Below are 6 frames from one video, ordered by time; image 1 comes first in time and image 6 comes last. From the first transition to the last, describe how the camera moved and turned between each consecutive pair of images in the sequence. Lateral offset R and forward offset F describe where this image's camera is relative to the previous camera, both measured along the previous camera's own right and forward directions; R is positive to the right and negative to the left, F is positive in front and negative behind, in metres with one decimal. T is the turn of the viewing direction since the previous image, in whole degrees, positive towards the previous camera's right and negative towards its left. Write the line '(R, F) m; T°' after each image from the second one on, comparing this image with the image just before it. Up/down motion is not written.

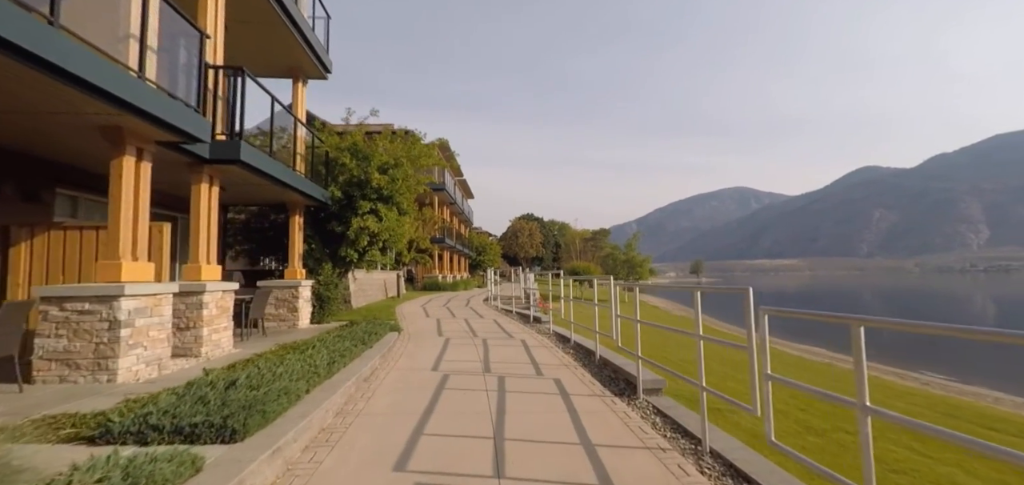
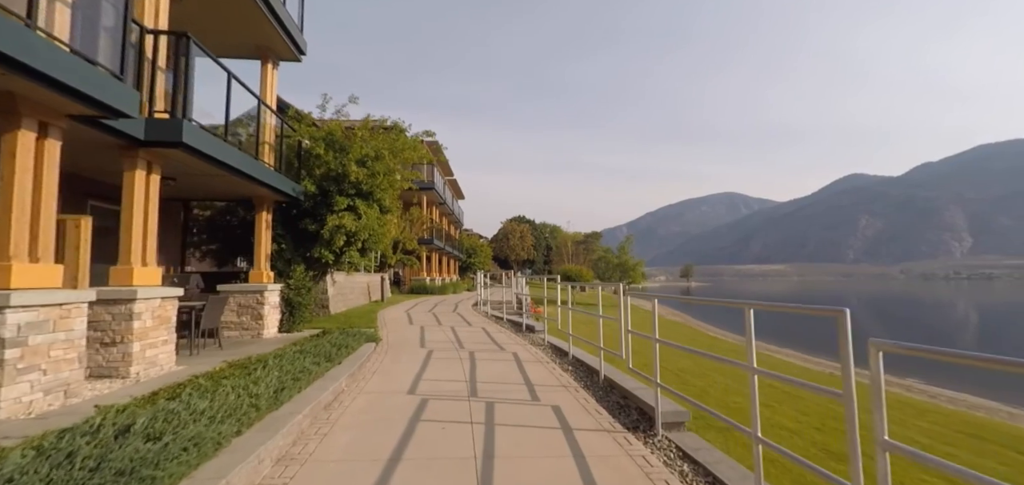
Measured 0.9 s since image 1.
(0.0, +1.2) m; +1°
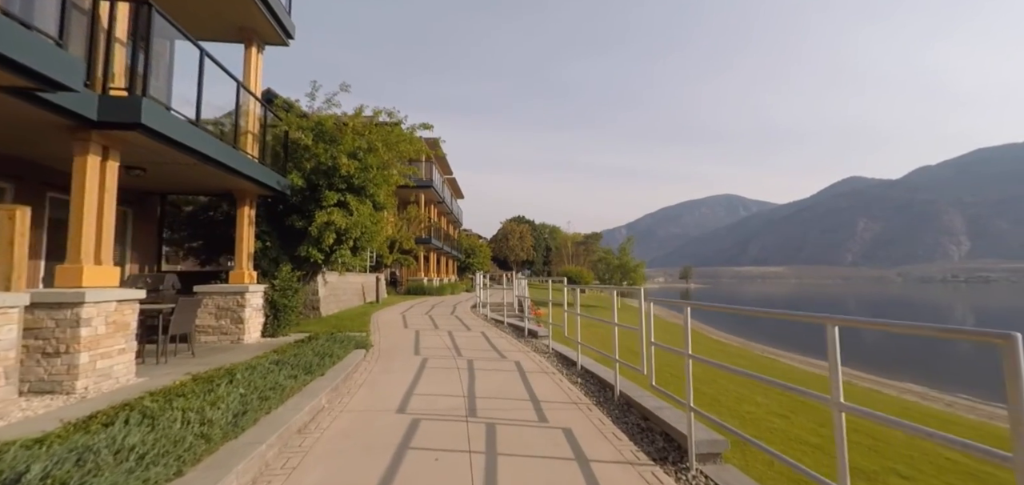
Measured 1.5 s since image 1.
(-0.1, +0.8) m; 0°
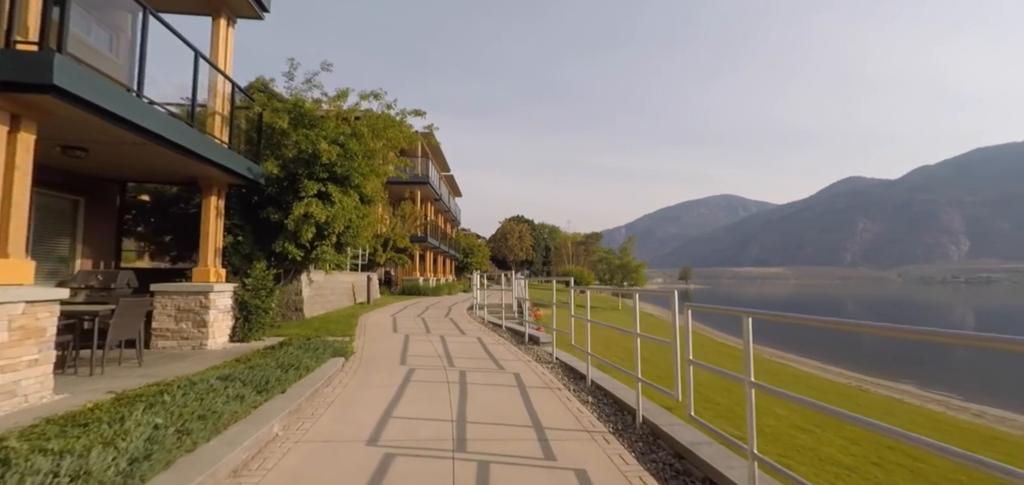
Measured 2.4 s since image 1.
(0.0, +1.1) m; 0°
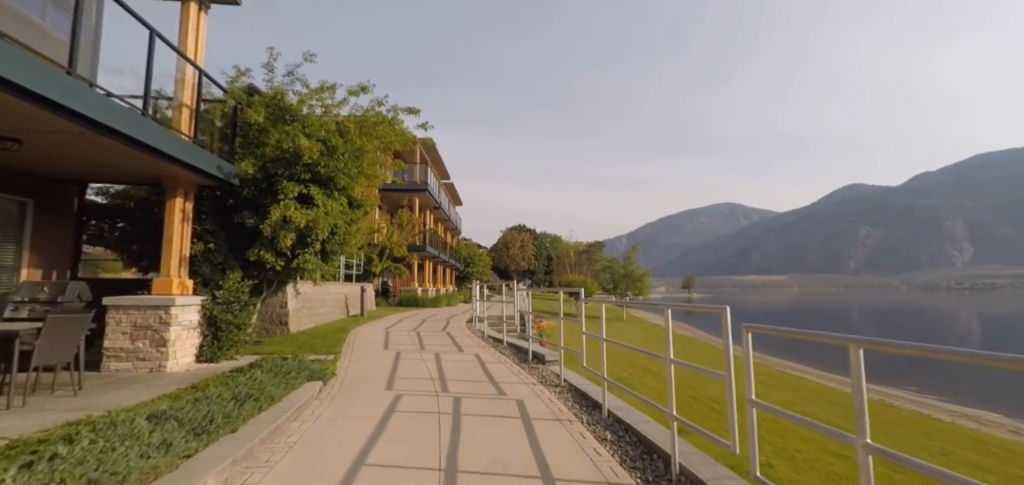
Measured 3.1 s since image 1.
(0.0, +1.0) m; 0°
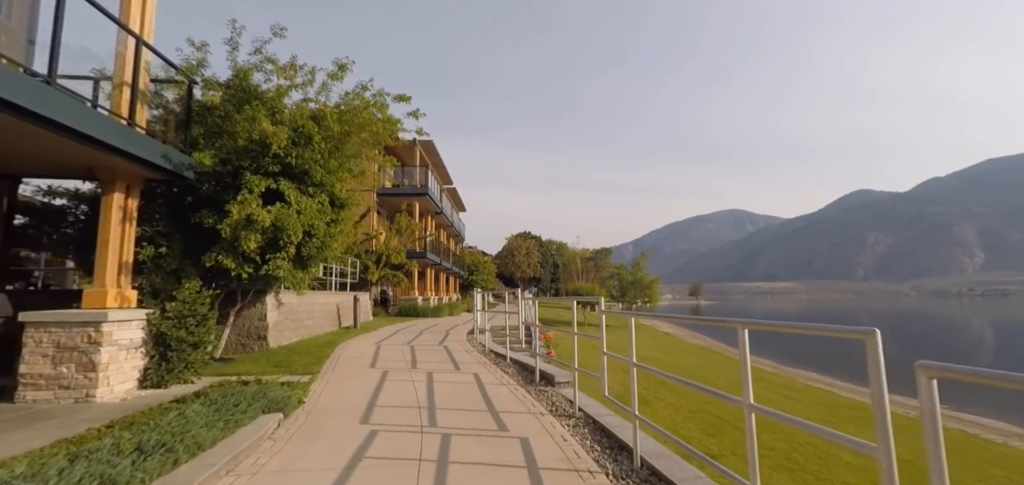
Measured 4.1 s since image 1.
(0.0, +1.4) m; -1°
